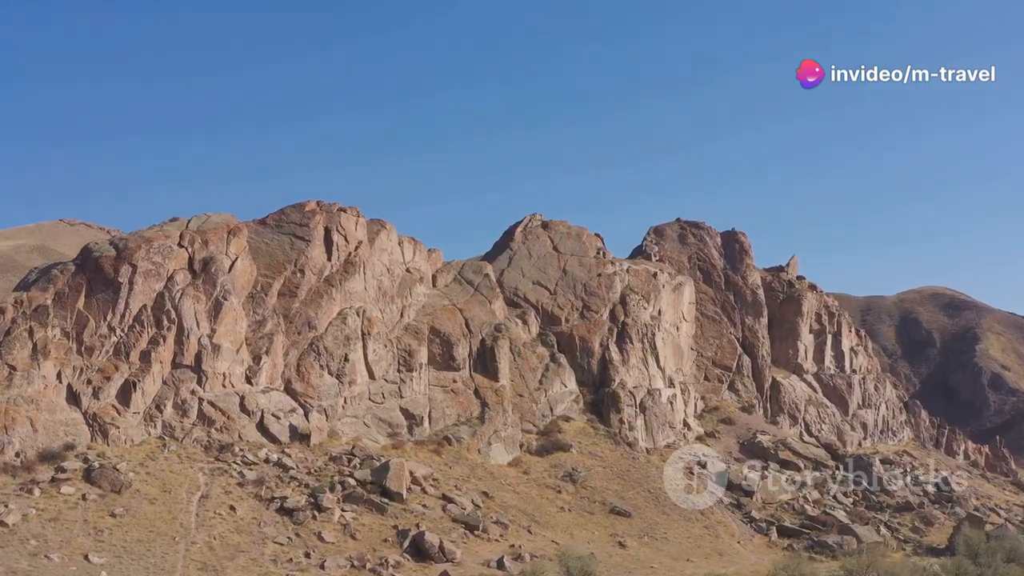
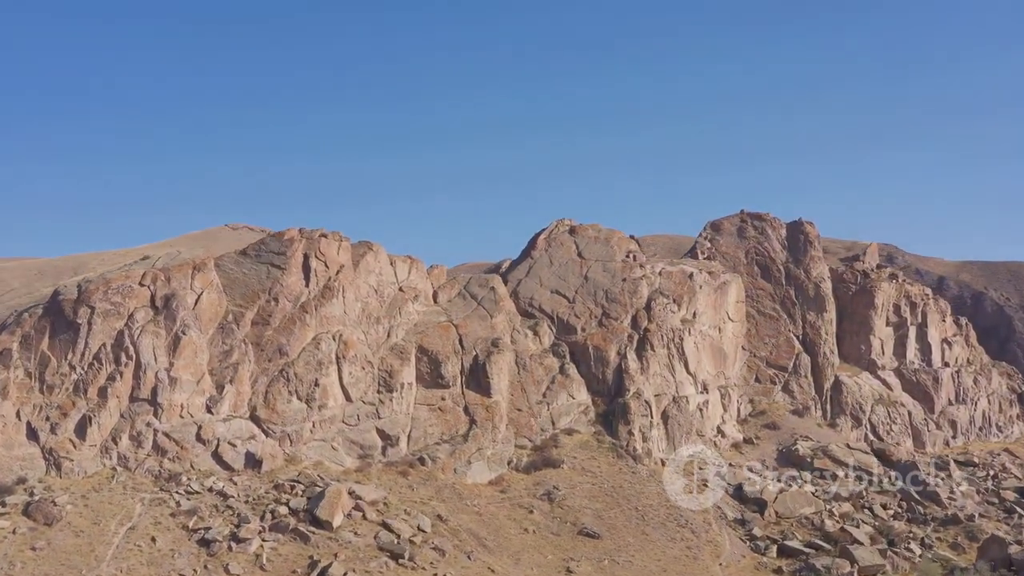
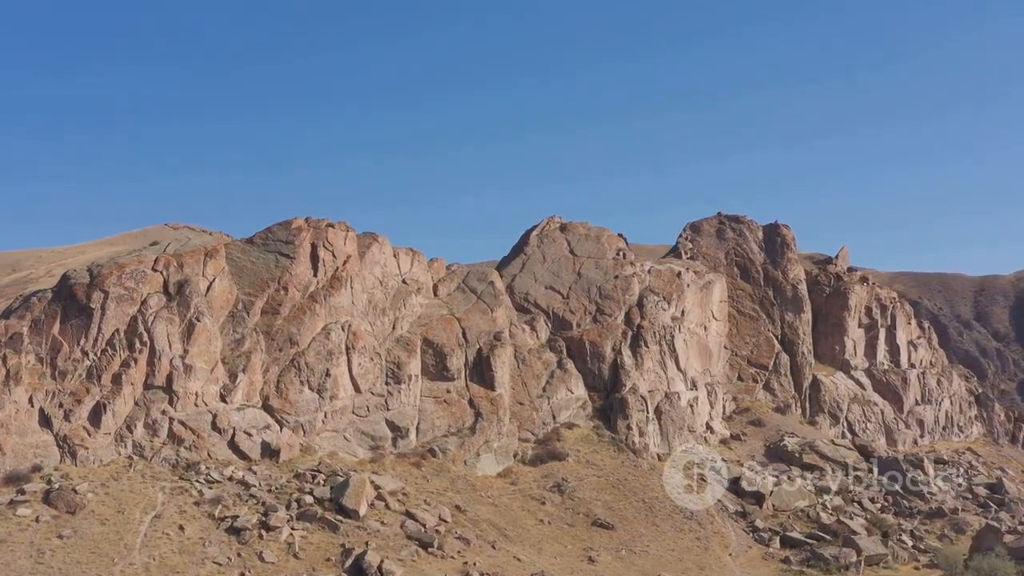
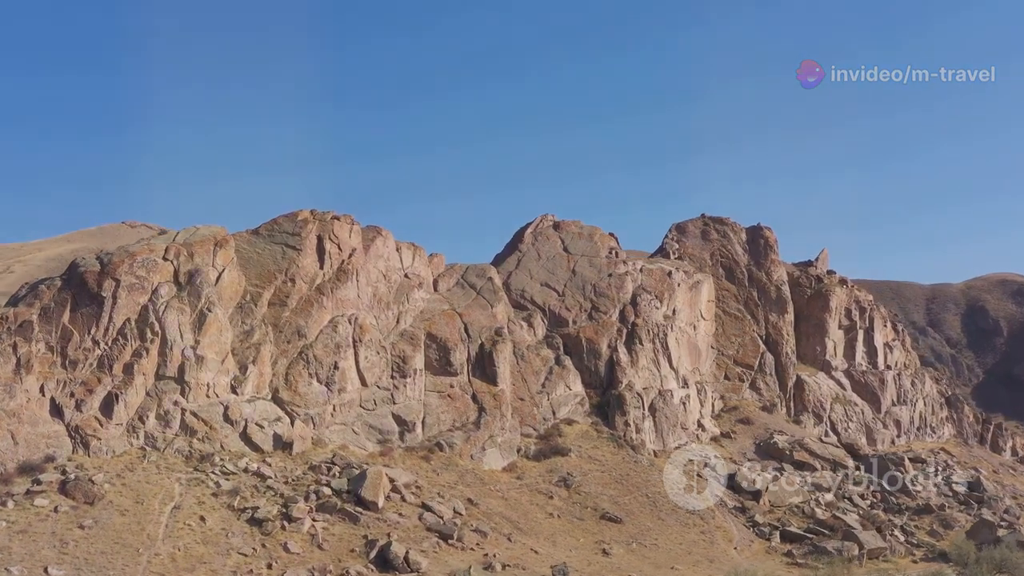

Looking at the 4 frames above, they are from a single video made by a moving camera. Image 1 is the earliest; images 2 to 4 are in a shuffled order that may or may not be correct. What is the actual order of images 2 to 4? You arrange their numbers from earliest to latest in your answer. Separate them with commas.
4, 3, 2
